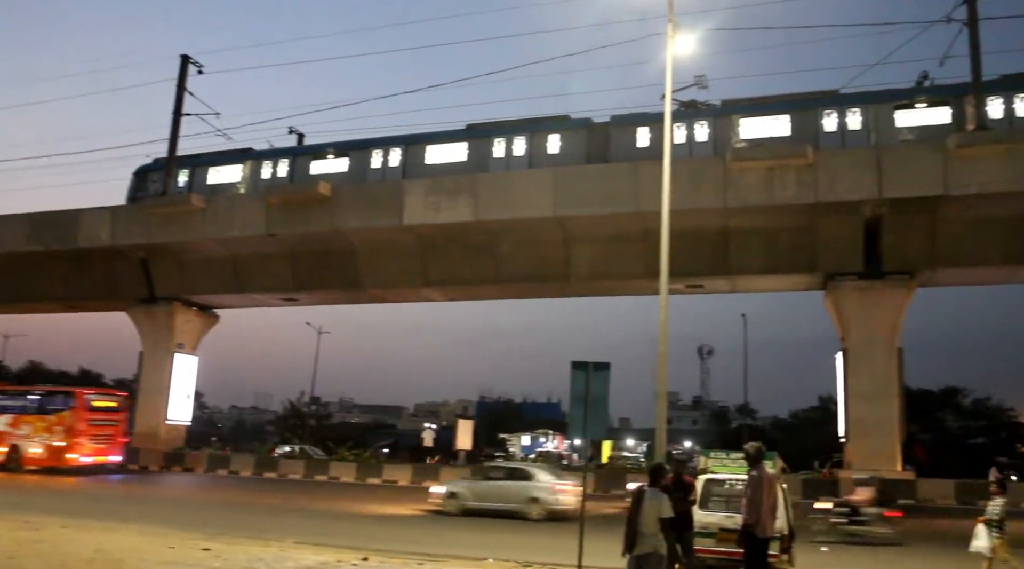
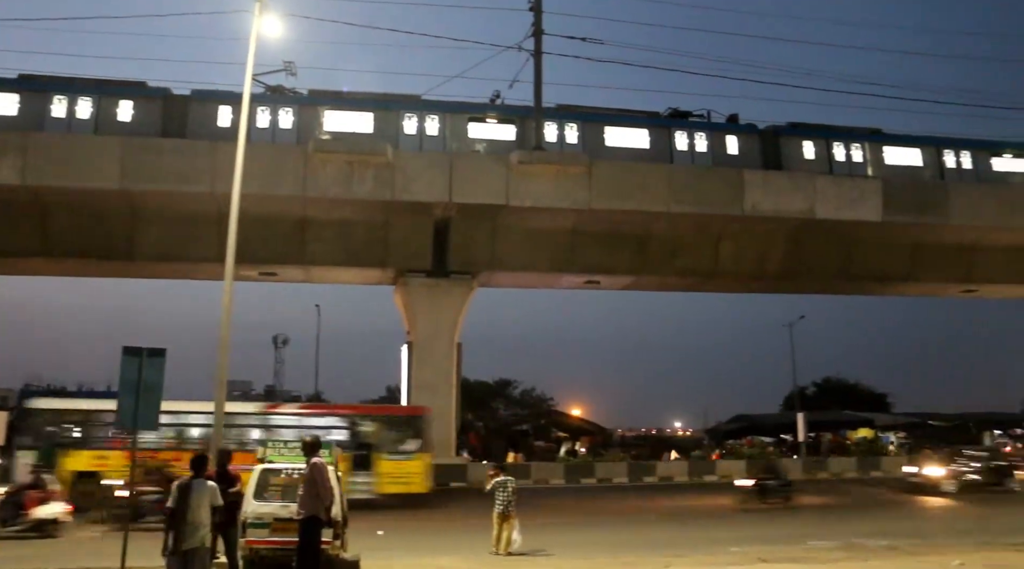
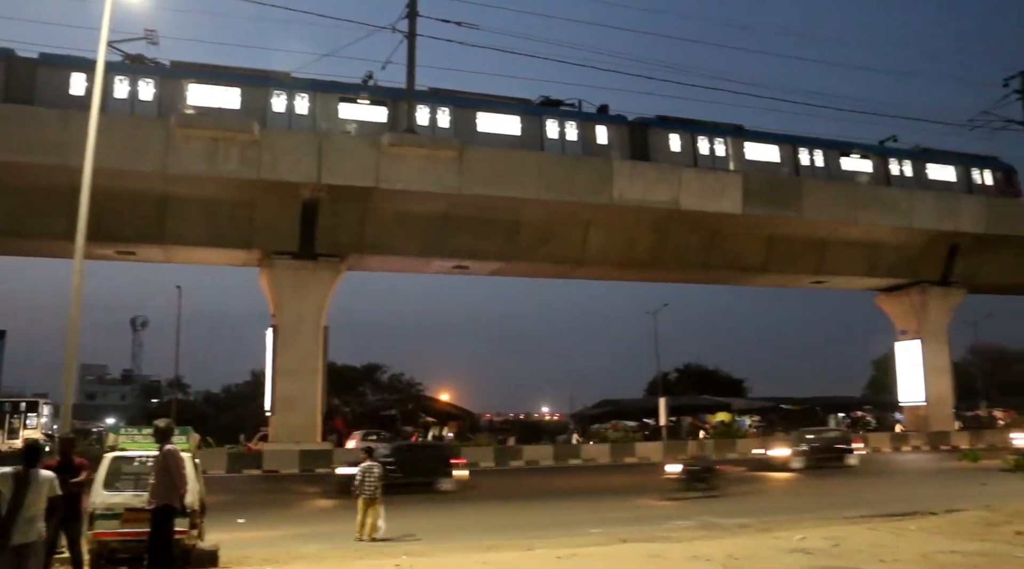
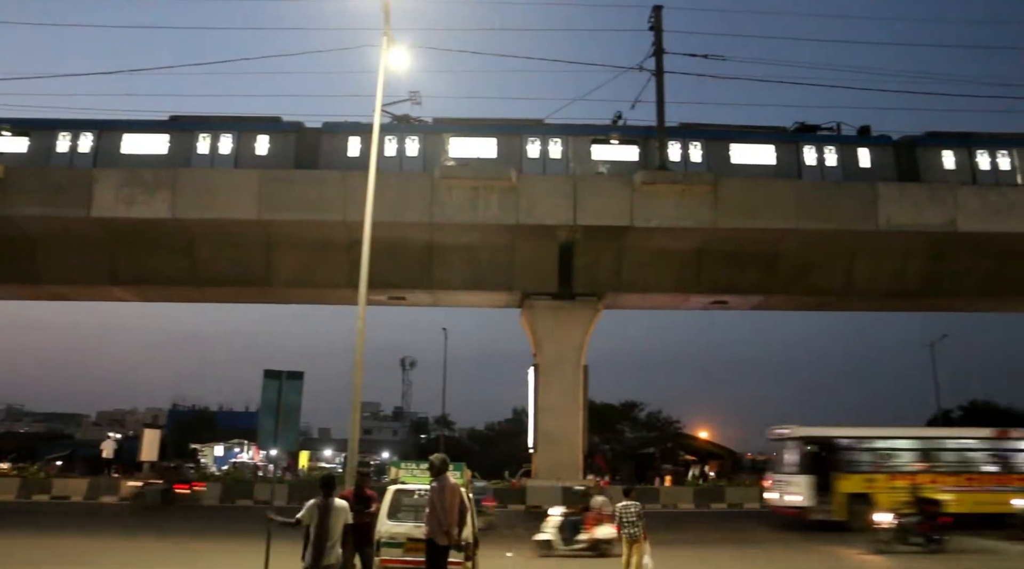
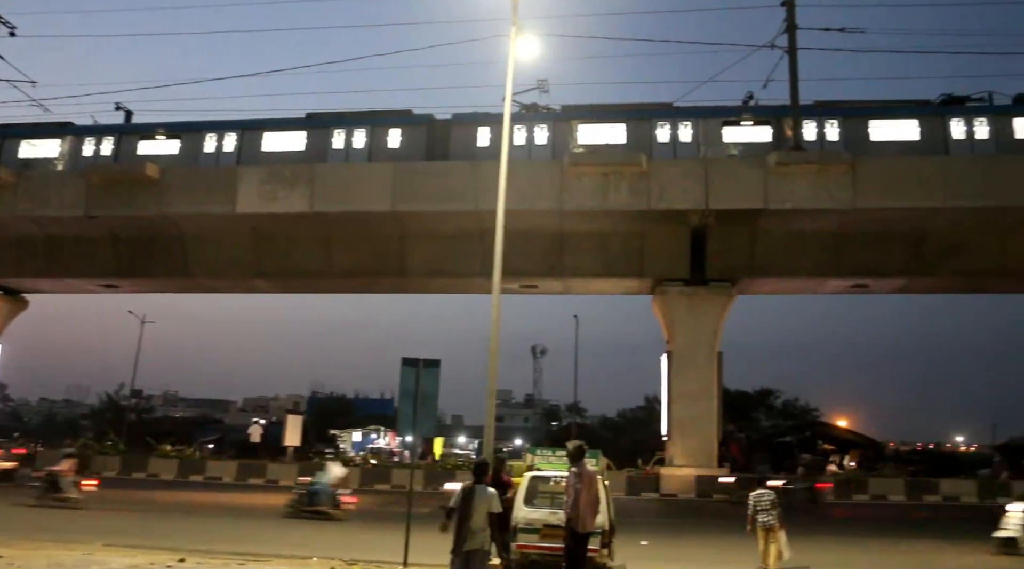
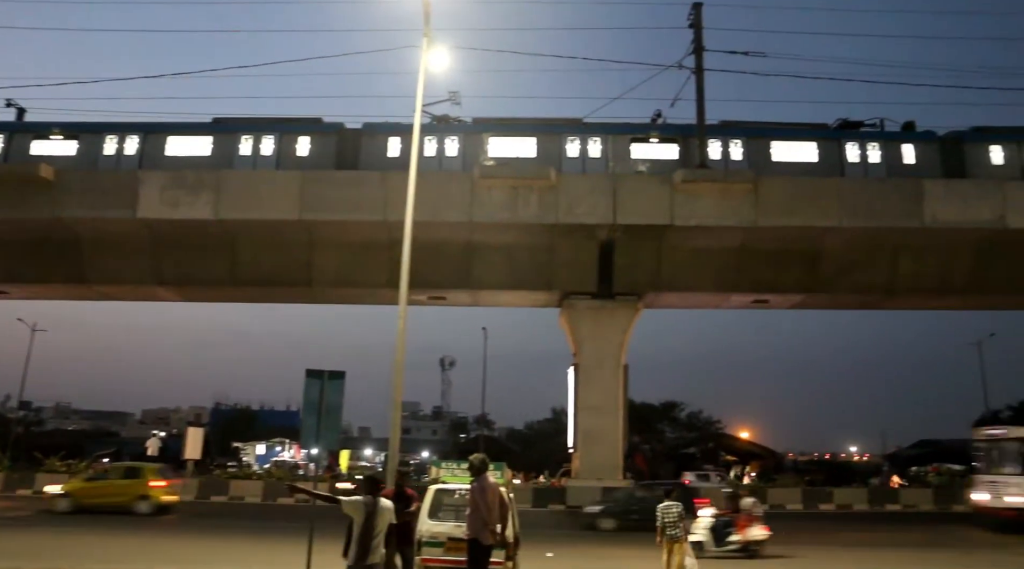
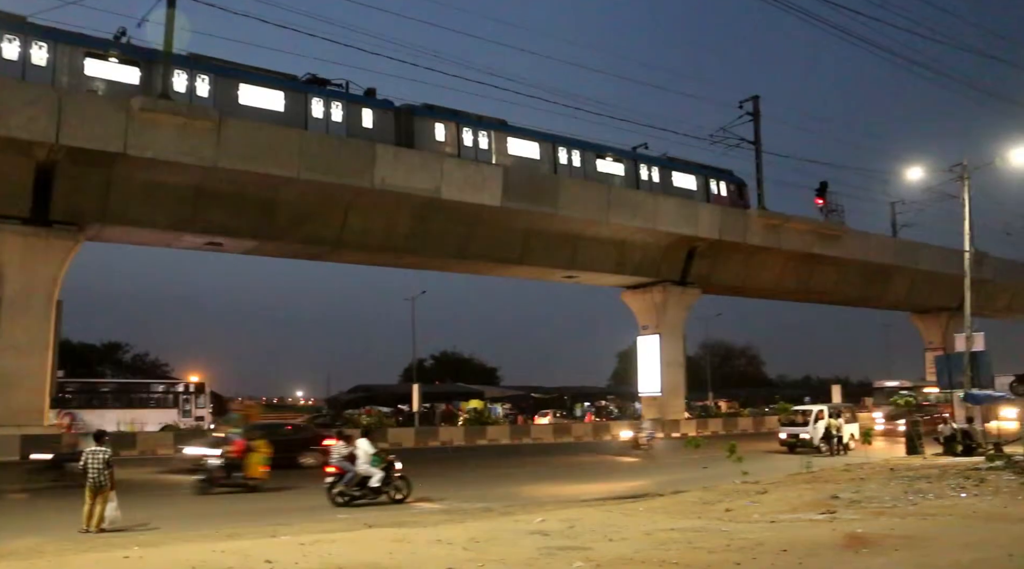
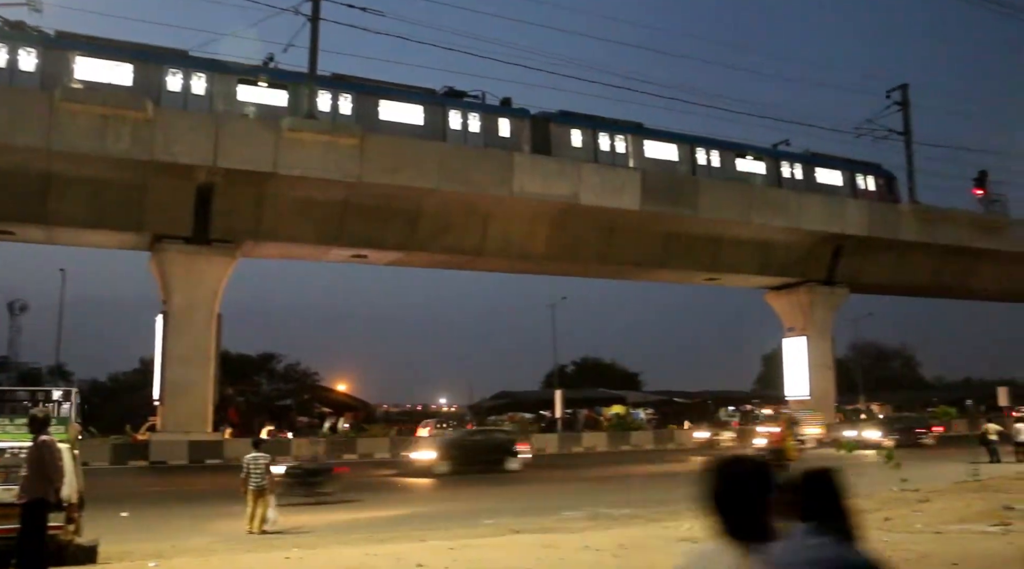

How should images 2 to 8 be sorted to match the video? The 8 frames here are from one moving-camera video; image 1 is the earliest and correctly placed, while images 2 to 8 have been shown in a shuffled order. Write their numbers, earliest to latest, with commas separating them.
5, 6, 4, 2, 3, 8, 7
